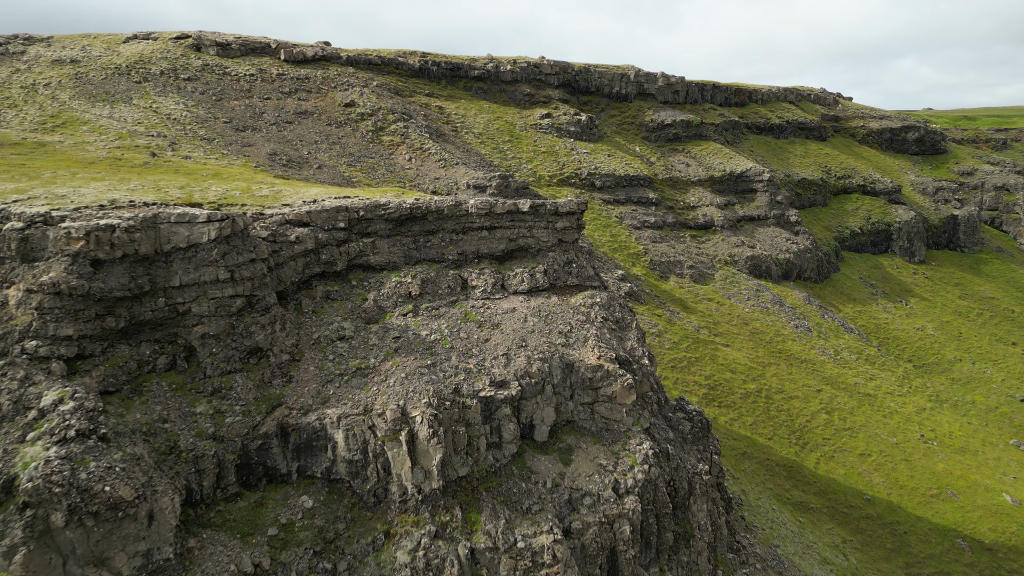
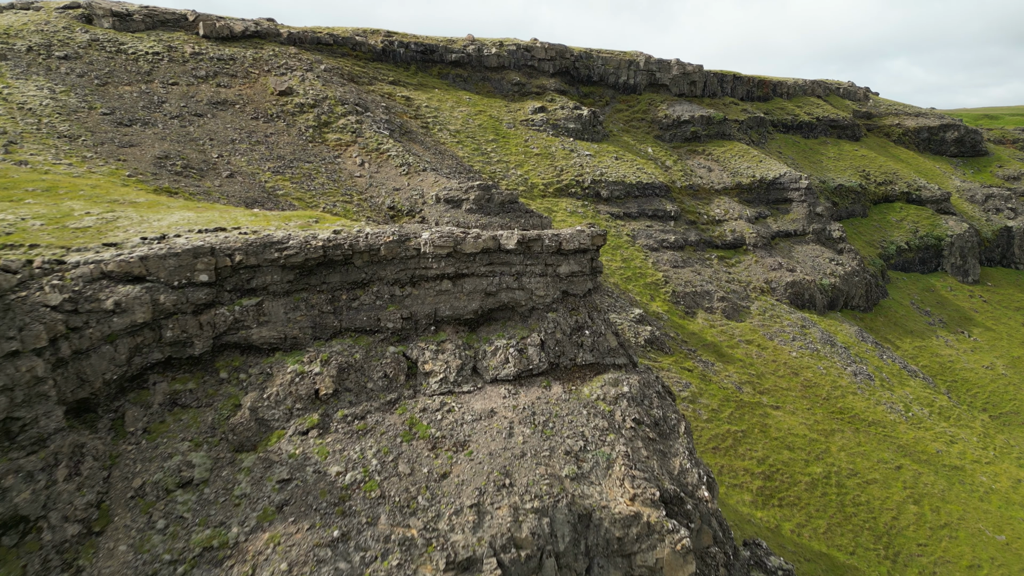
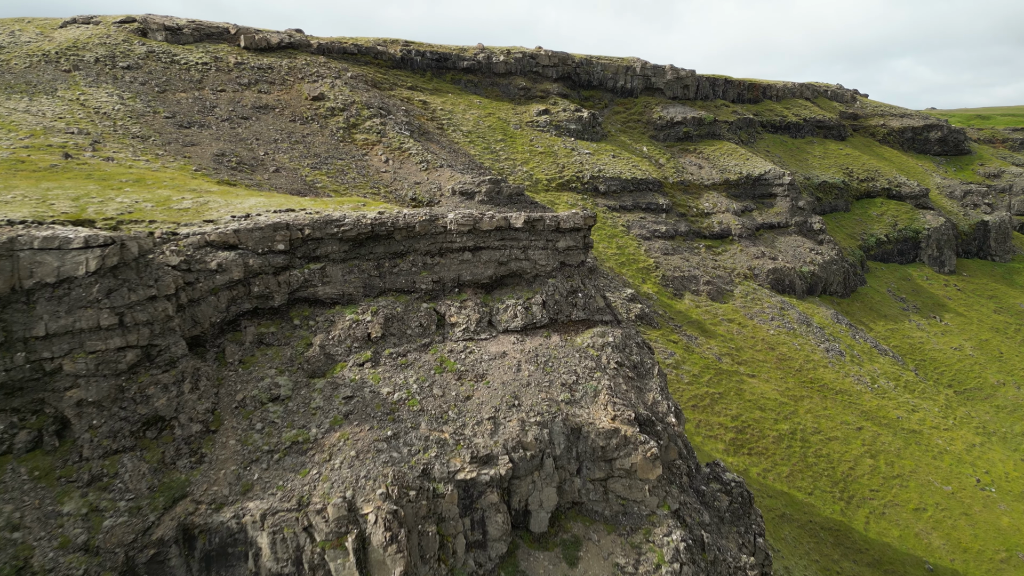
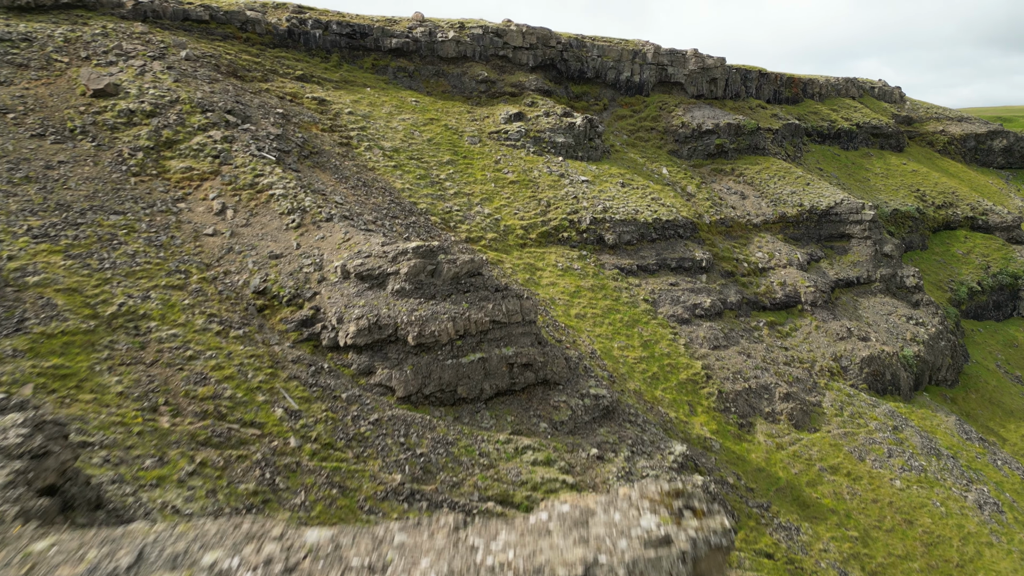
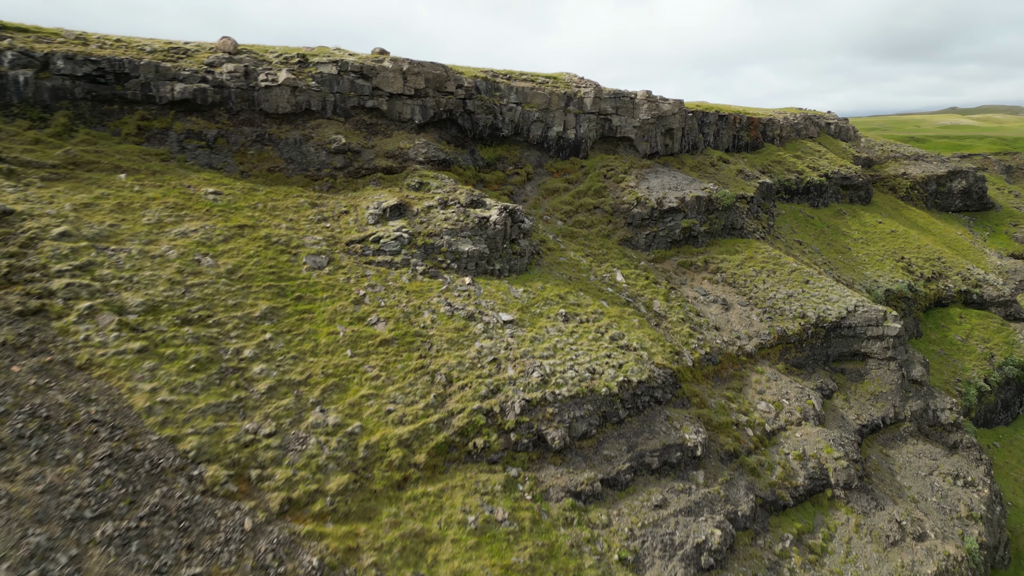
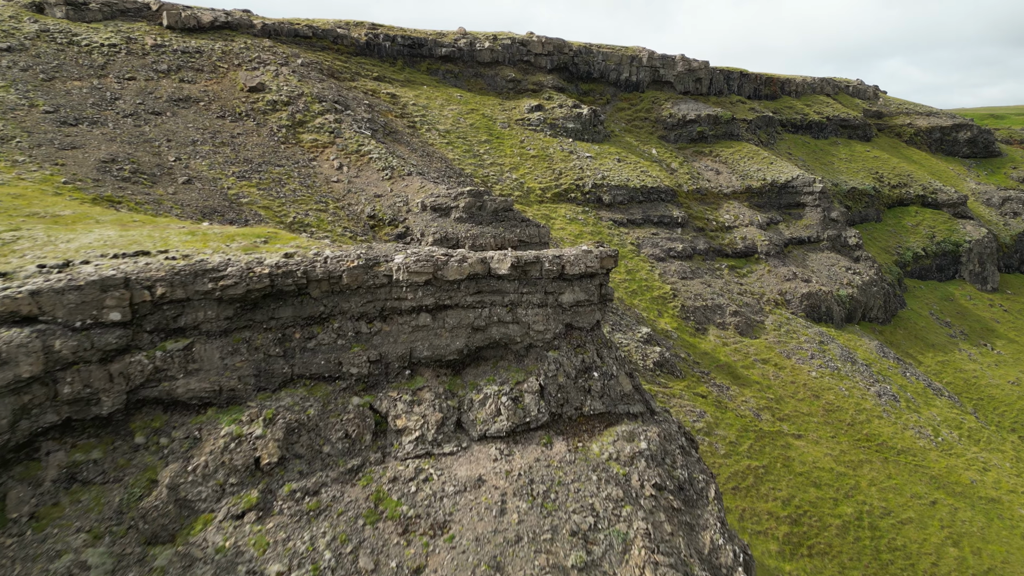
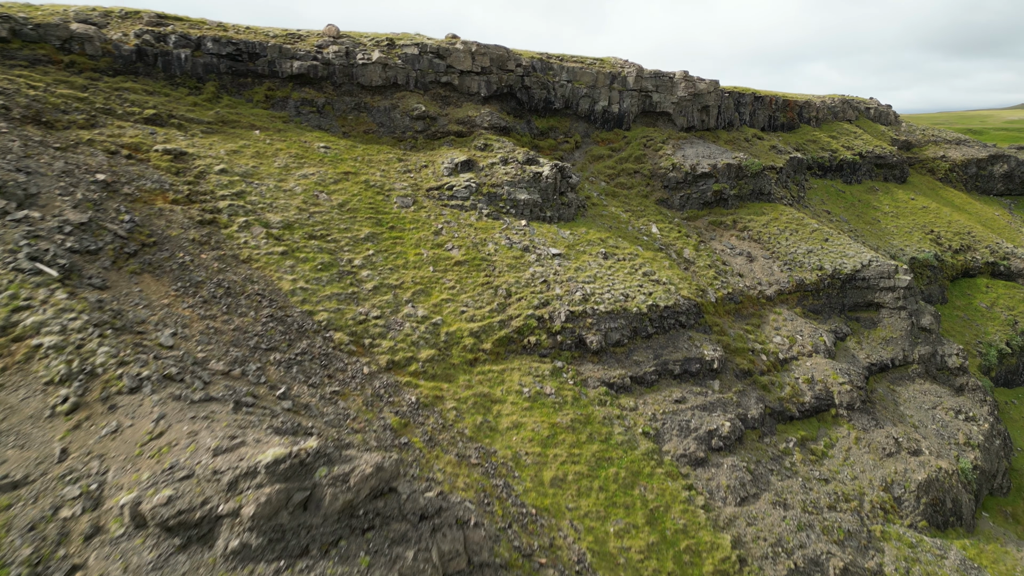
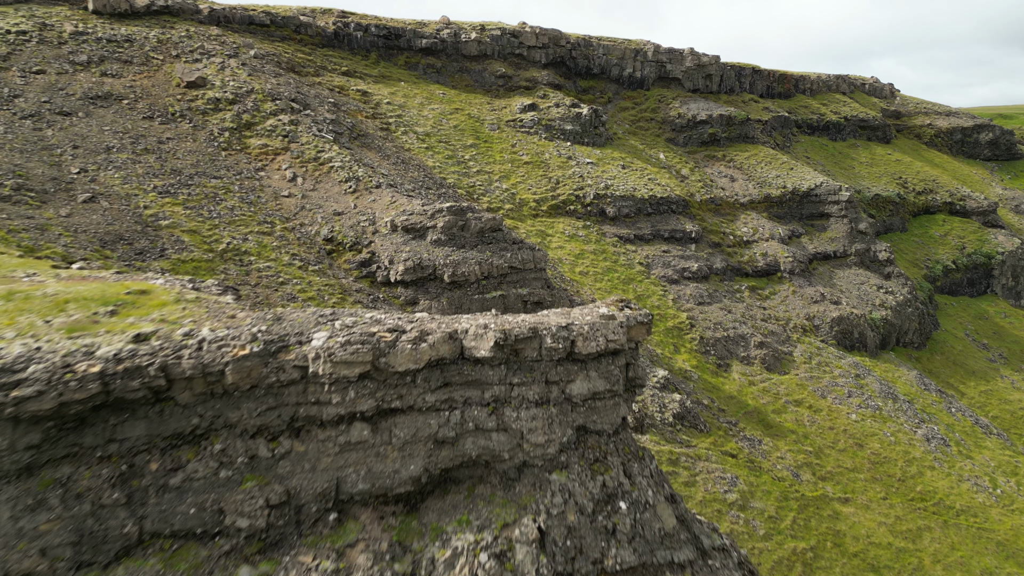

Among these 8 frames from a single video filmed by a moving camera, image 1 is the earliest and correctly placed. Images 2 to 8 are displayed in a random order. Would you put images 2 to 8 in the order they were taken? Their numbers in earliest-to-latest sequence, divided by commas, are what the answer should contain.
3, 2, 6, 8, 4, 7, 5
